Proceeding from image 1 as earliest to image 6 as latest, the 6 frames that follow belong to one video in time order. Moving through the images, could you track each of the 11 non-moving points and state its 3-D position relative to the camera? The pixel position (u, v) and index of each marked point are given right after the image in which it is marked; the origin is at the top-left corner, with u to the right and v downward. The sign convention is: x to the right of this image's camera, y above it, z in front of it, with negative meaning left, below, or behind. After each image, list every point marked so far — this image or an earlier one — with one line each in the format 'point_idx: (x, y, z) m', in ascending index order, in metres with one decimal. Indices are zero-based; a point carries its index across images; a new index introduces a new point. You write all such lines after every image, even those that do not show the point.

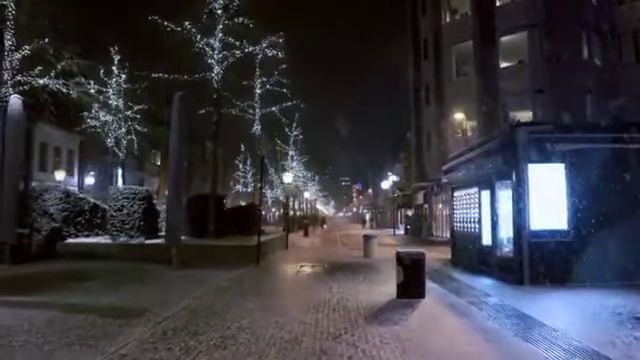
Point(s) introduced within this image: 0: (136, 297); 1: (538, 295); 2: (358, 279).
0: (-3.8, -2.5, +12.6) m
1: (+4.8, -2.5, +13.5) m
2: (+1.0, -2.6, +16.1) m
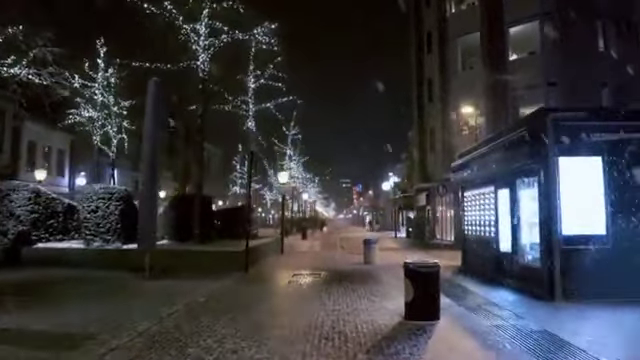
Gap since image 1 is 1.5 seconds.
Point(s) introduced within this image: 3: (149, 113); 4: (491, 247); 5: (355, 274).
0: (-3.9, -2.4, +10.3) m
1: (+4.7, -2.4, +11.2) m
2: (+0.9, -2.5, +13.8) m
3: (-4.6, +1.7, +16.7) m
4: (+4.9, -1.9, +17.4) m
5: (+1.1, -2.9, +18.6) m
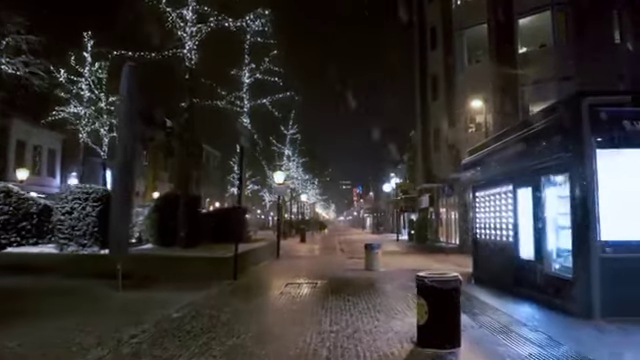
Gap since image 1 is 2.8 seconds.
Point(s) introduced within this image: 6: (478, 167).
0: (-4.0, -2.3, +8.4) m
1: (+4.6, -2.4, +9.2) m
2: (+0.8, -2.5, +11.9) m
3: (-4.7, +1.8, +14.8) m
4: (+4.8, -1.8, +15.5) m
5: (+1.0, -2.8, +16.6) m
6: (+4.7, +0.4, +18.4) m
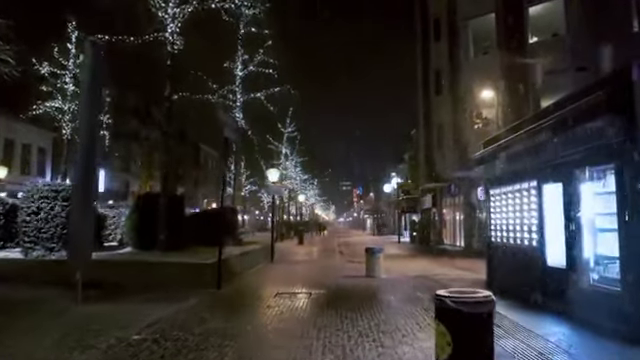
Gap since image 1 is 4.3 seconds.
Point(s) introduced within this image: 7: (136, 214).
0: (-4.1, -2.2, +6.3) m
1: (+4.4, -2.2, +7.2) m
2: (+0.7, -2.3, +9.8) m
3: (-4.8, +1.9, +12.7) m
4: (+4.7, -1.7, +13.4) m
5: (+0.9, -2.7, +14.6) m
6: (+4.6, +0.5, +16.3) m
7: (-5.9, -1.1, +19.8) m
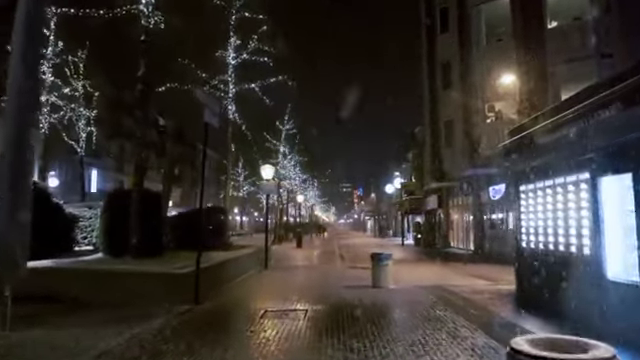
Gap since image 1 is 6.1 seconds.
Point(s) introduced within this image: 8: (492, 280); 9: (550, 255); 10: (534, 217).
0: (-4.2, -2.0, +3.6) m
1: (+4.4, -2.1, +4.5) m
2: (+0.6, -2.2, +7.1) m
3: (-4.9, +2.0, +10.0) m
4: (+4.6, -1.6, +10.7) m
5: (+0.9, -2.6, +11.9) m
6: (+4.5, +0.6, +13.6) m
7: (-6.0, -0.9, +17.1) m
8: (+5.1, -2.9, +18.3) m
9: (+4.6, -1.5, +12.6) m
10: (+4.7, -0.8, +13.5) m
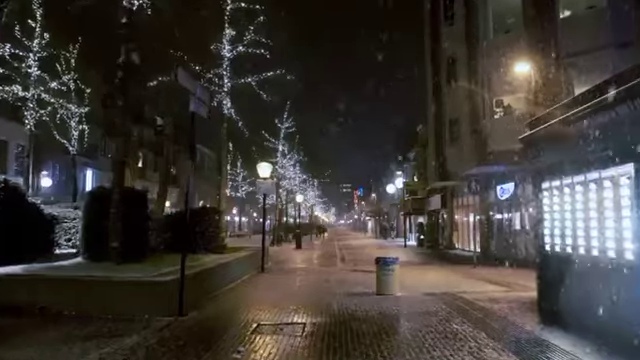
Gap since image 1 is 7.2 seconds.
0: (-4.2, -1.9, +2.2) m
1: (+4.4, -2.0, +3.0) m
2: (+0.6, -2.1, +5.6) m
3: (-4.9, +2.1, +8.6) m
4: (+4.6, -1.5, +9.2) m
5: (+0.8, -2.5, +10.4) m
6: (+4.5, +0.7, +12.2) m
7: (-6.0, -0.9, +15.6) m
8: (+5.1, -2.9, +16.8) m
9: (+4.6, -1.4, +11.1) m
10: (+4.7, -0.7, +12.0) m
